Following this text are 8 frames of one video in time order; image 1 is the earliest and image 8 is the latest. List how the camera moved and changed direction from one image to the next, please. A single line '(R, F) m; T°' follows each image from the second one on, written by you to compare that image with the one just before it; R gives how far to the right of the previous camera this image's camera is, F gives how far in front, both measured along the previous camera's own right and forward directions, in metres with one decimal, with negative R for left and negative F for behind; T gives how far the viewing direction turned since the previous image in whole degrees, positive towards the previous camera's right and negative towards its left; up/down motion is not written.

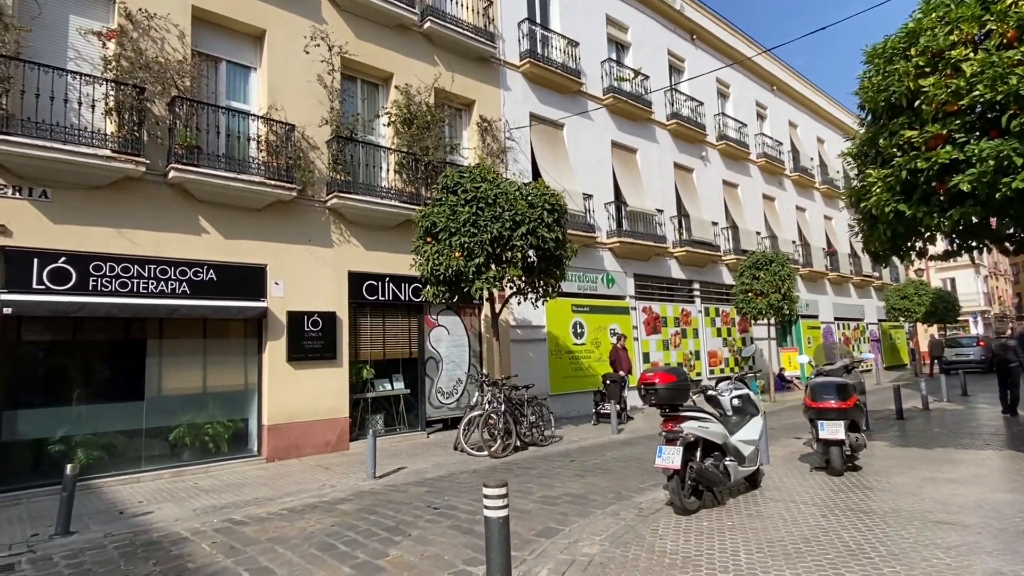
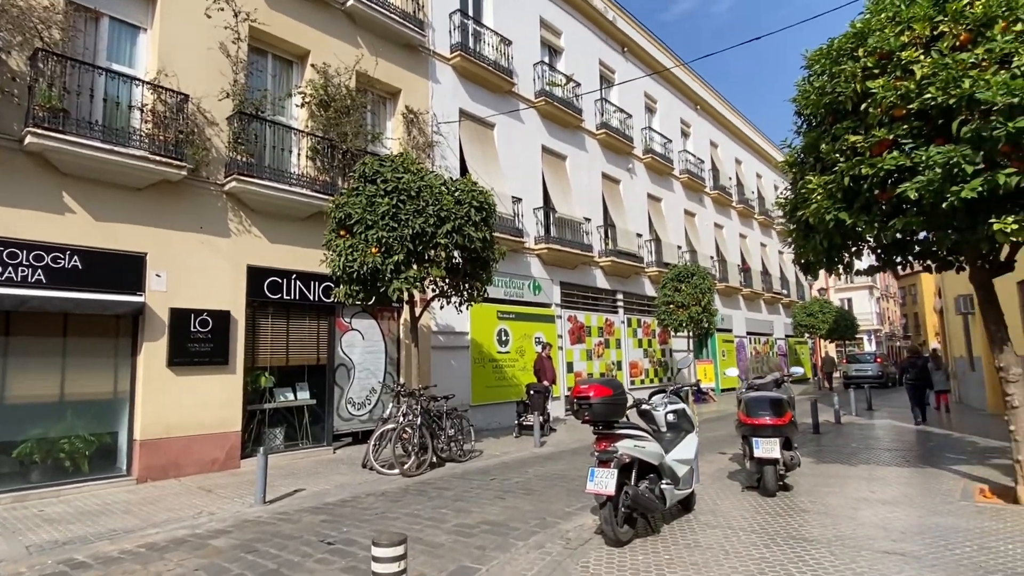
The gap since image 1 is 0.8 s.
(+0.1, +0.7) m; +7°
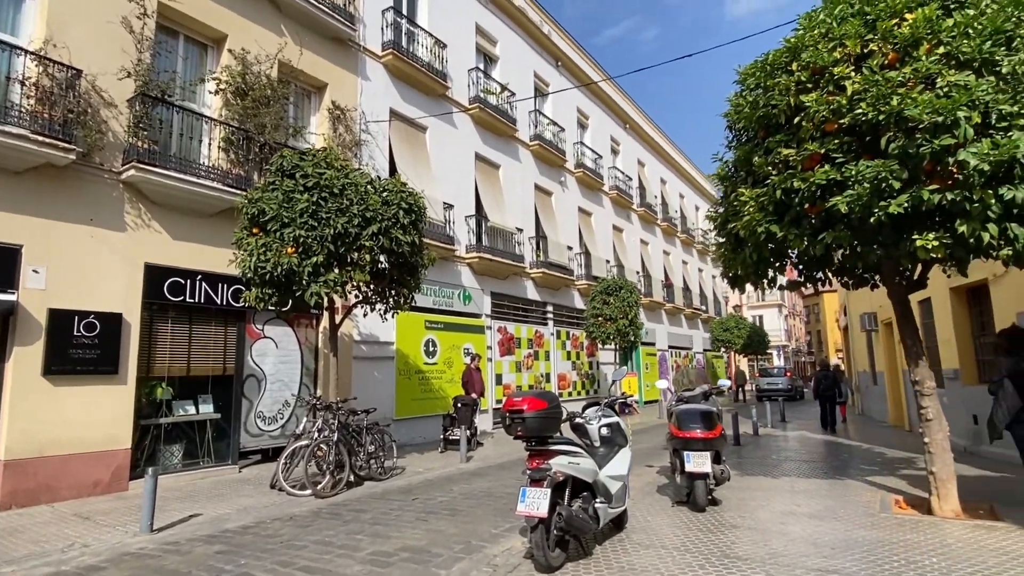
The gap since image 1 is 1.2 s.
(0.0, +0.4) m; +7°
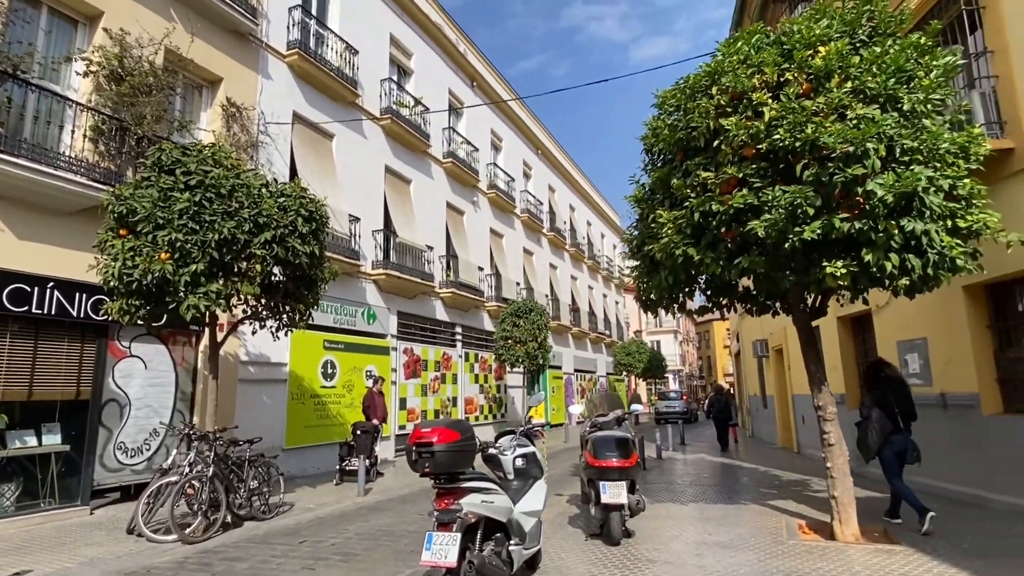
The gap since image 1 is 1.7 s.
(0.0, +0.4) m; +9°
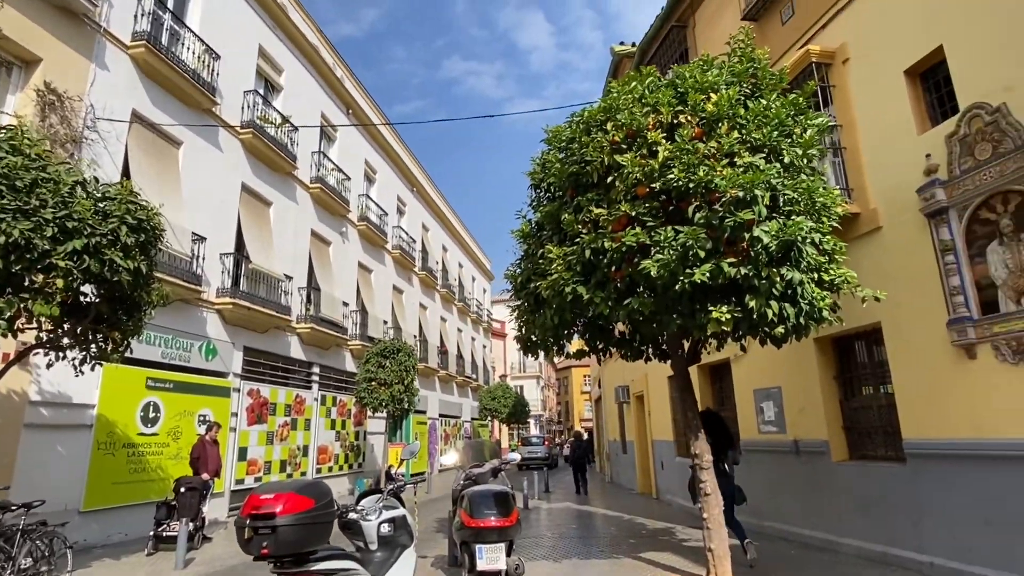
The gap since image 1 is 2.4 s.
(-0.1, +0.6) m; +13°
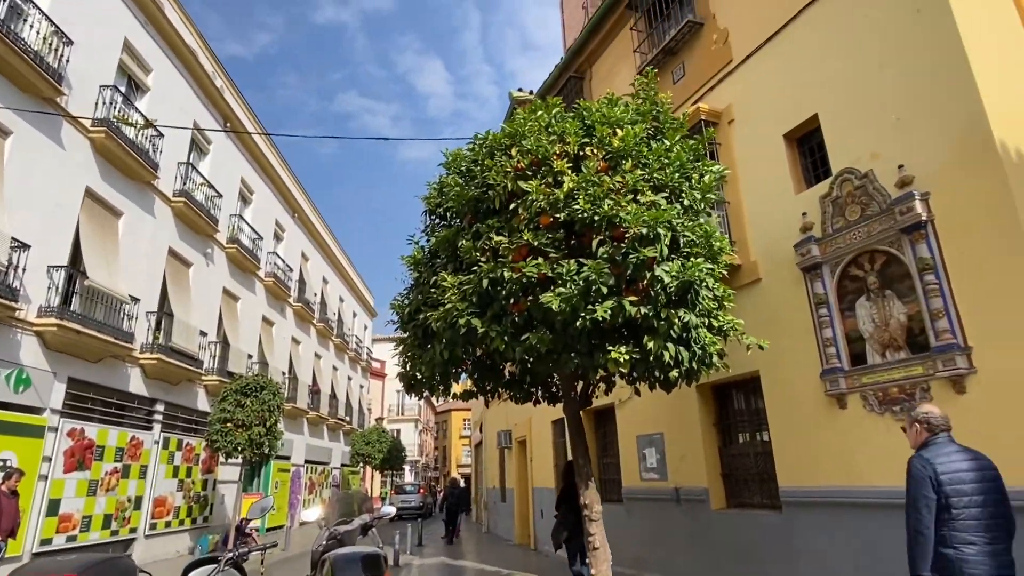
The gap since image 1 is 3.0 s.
(0.0, +0.5) m; +11°
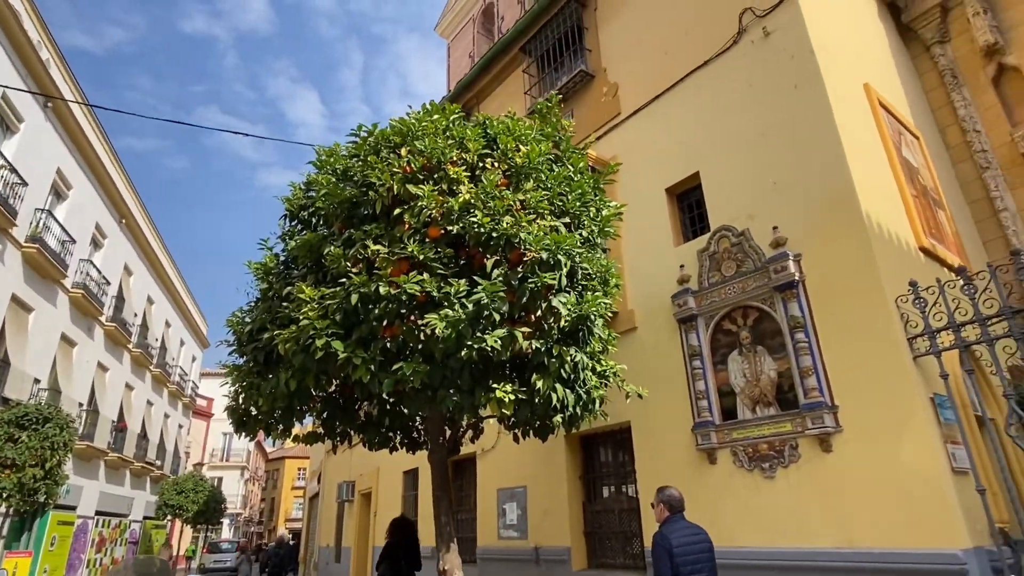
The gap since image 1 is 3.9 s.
(-0.1, +0.6) m; +14°
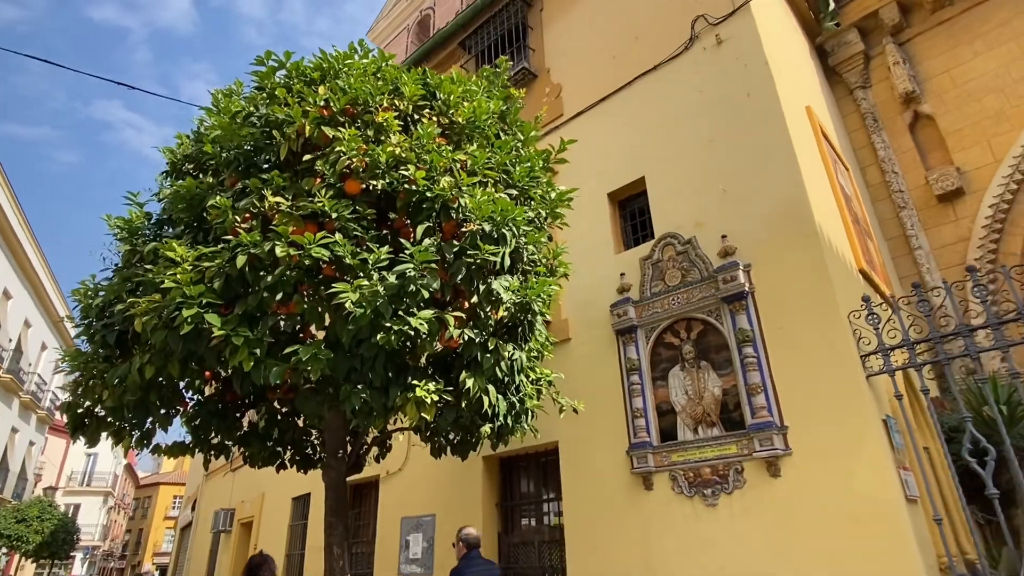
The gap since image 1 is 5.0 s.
(-0.1, +0.7) m; +8°
